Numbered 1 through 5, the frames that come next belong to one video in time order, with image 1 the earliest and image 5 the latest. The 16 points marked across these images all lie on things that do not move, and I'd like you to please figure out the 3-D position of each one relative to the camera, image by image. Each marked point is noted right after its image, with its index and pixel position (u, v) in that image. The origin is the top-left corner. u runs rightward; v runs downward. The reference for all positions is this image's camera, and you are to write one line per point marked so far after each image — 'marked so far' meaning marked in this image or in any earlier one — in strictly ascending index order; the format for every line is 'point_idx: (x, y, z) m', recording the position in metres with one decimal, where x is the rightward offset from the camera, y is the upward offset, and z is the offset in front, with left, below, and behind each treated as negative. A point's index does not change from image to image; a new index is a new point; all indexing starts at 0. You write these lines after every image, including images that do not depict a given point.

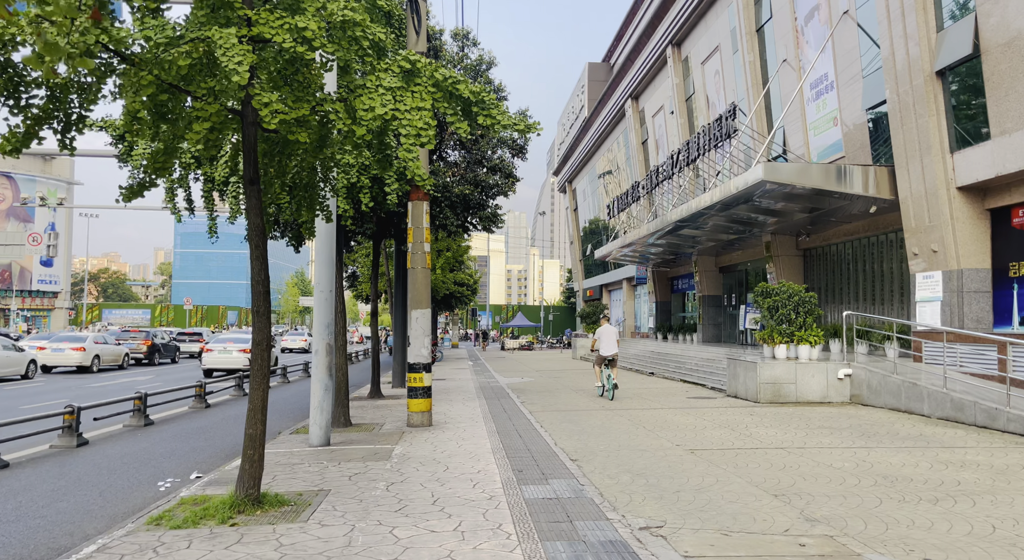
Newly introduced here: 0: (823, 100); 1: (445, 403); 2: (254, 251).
0: (+7.6, +4.4, +17.1) m
1: (-1.3, -2.4, +13.8) m
2: (-2.1, +0.2, +5.8) m
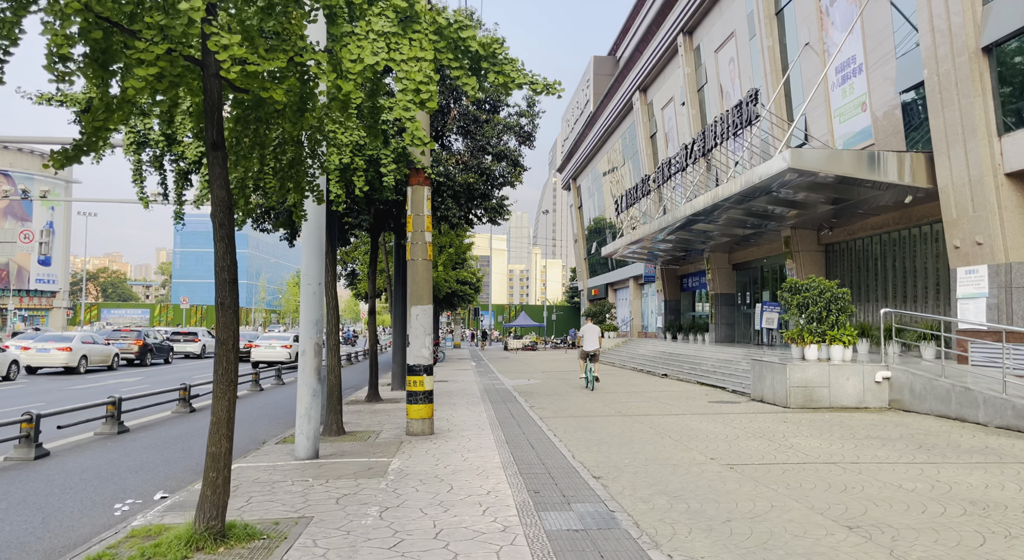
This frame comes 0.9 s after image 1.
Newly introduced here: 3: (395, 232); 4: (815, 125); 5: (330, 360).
0: (+7.7, +4.5, +16.1) m
1: (-1.1, -2.4, +12.8) m
2: (-2.0, +0.3, +4.8) m
3: (-2.6, +1.1, +15.5) m
4: (+7.6, +3.9, +17.5) m
5: (-2.6, -1.1, +10.0) m
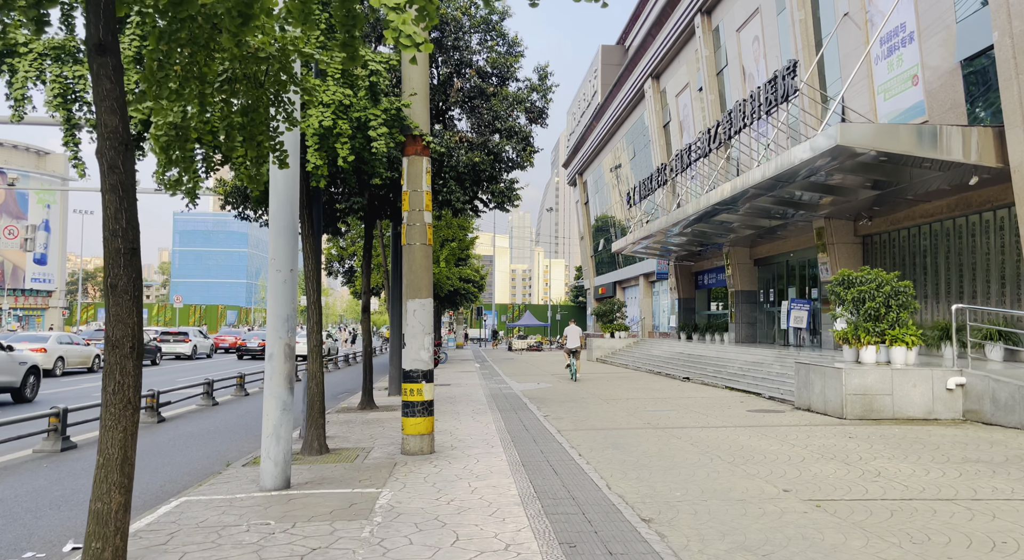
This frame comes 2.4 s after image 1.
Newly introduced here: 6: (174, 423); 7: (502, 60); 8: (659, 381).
0: (+7.9, +4.6, +14.5) m
1: (-1.0, -2.2, +11.2) m
2: (-1.8, +0.5, +3.2) m
3: (-2.4, +1.2, +13.9) m
4: (+7.8, +4.0, +15.9) m
5: (-2.4, -1.0, +8.4) m
6: (-5.6, -2.4, +11.6) m
7: (-0.2, +4.6, +14.5) m
8: (+4.0, -2.8, +19.3) m
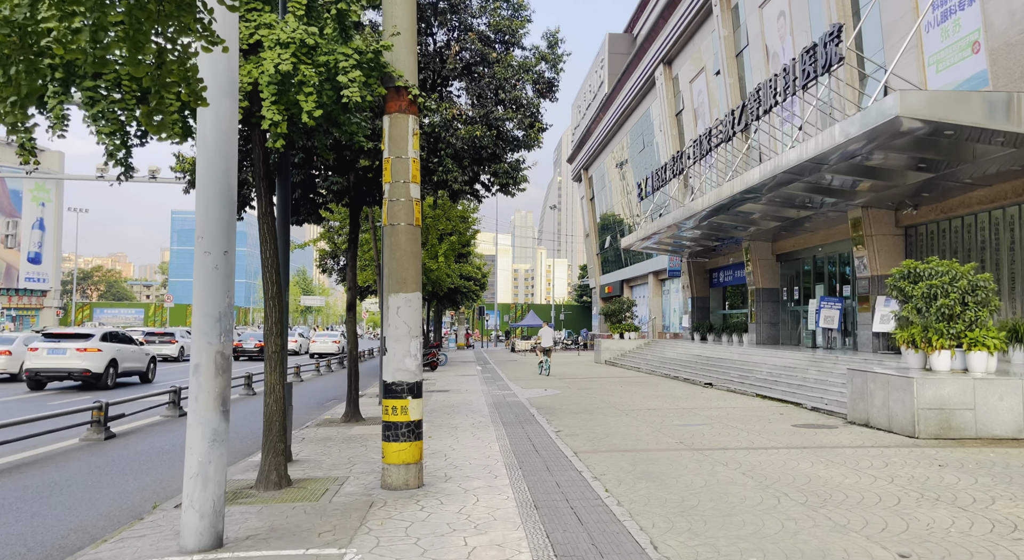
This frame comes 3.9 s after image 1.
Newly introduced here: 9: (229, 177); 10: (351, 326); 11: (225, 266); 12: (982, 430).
0: (+8.0, +4.7, +12.8) m
1: (-0.9, -2.1, +9.6) m
2: (-1.8, +0.6, +1.6) m
3: (-2.3, +1.3, +12.2) m
4: (+7.9, +4.1, +14.2) m
5: (-2.3, -0.9, +6.7) m
6: (-5.5, -2.3, +10.0) m
7: (-0.1, +4.6, +12.8) m
8: (+4.1, -2.7, +17.6) m
9: (-2.0, +0.7, +4.9) m
10: (-2.9, -0.9, +12.9) m
11: (-2.1, +0.1, +5.1) m
12: (+5.7, -1.8, +8.4) m
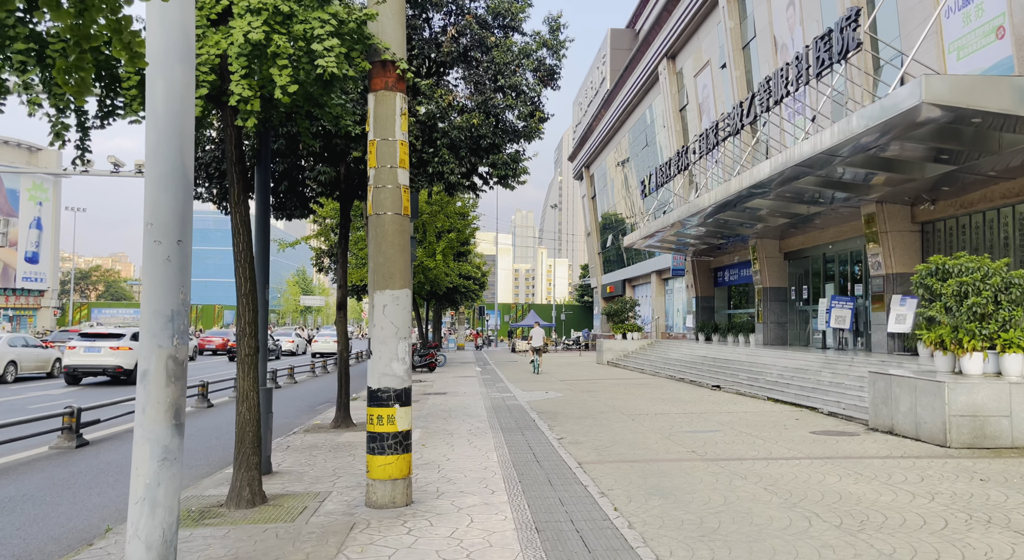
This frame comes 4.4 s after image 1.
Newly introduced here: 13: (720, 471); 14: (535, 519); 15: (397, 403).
0: (+8.0, +4.8, +12.2) m
1: (-0.9, -2.1, +8.9) m
2: (-1.8, +0.6, +0.9) m
3: (-2.3, +1.3, +11.6) m
4: (+7.9, +4.2, +13.6) m
5: (-2.3, -0.9, +6.1) m
6: (-5.5, -2.2, +9.3) m
7: (-0.1, +4.7, +12.2) m
8: (+4.1, -2.6, +17.0) m
9: (-2.0, +0.8, +4.3) m
10: (-2.9, -0.8, +12.3) m
11: (-2.1, +0.1, +4.5) m
12: (+5.6, -1.8, +7.8) m
13: (+2.4, -2.0, +9.0) m
14: (0.0, -2.0, +7.0) m
15: (-0.9, -1.0, +5.8) m
